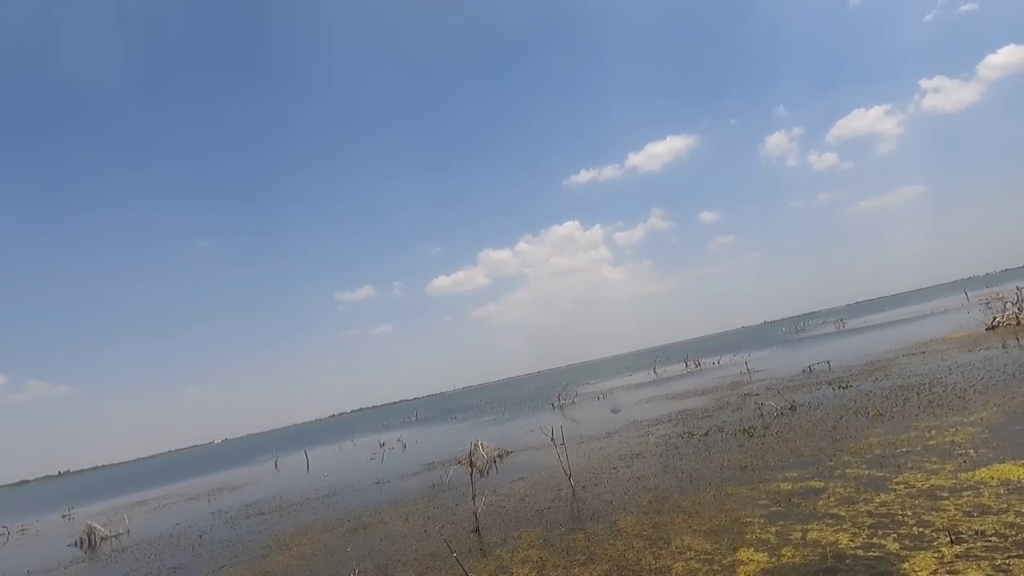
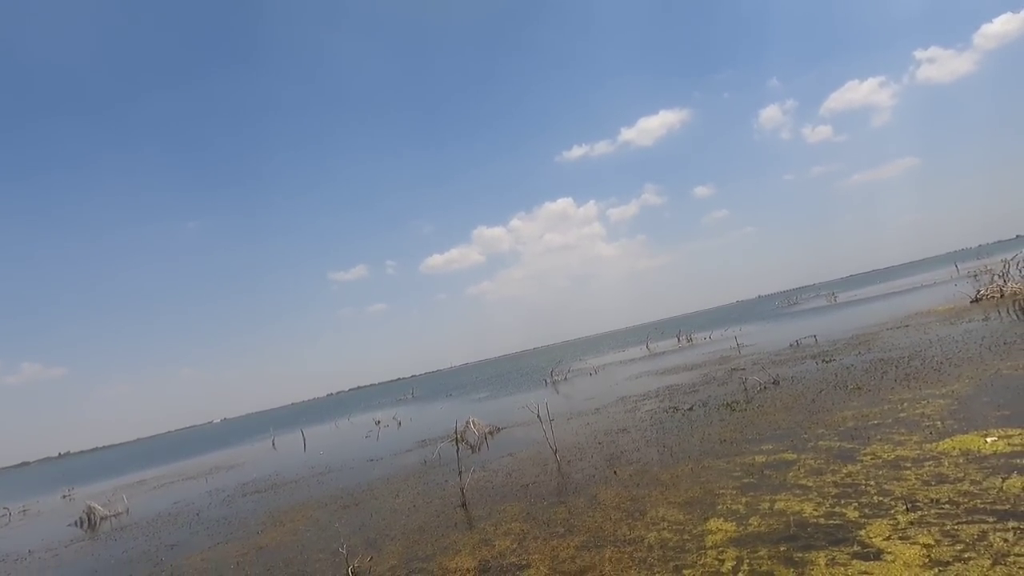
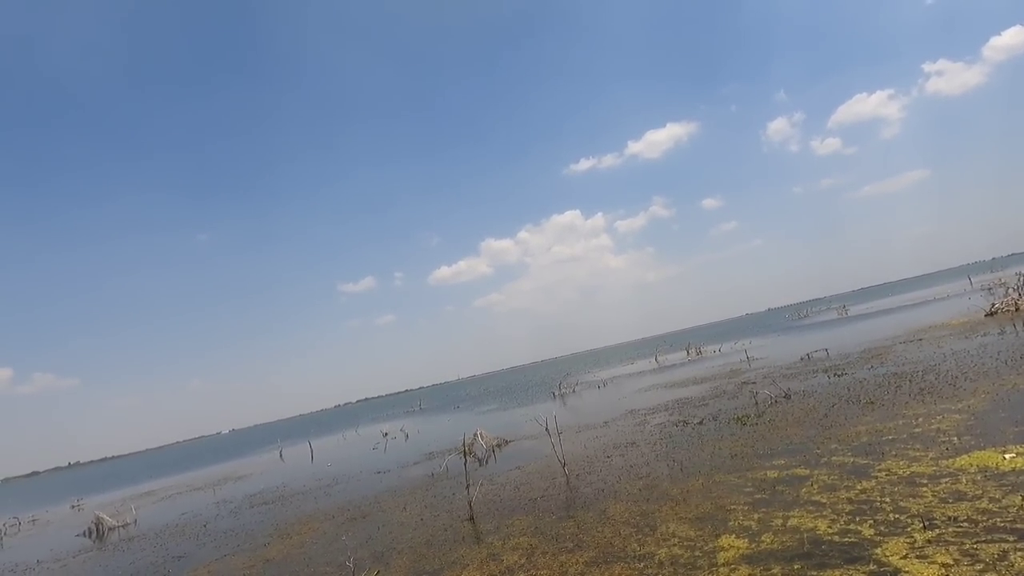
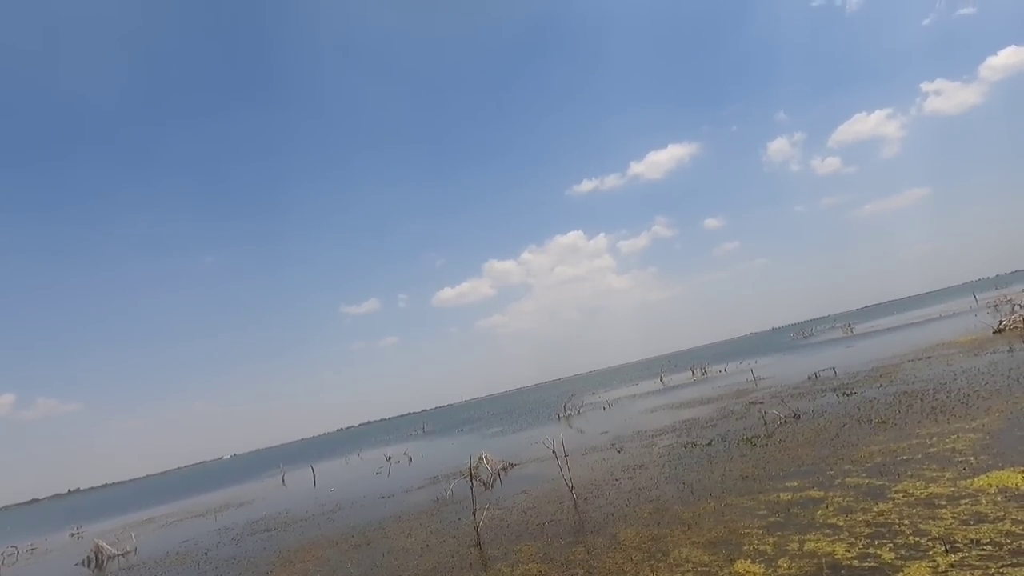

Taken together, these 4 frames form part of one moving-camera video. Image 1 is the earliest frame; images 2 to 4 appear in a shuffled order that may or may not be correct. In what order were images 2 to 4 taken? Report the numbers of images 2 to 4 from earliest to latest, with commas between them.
4, 2, 3
